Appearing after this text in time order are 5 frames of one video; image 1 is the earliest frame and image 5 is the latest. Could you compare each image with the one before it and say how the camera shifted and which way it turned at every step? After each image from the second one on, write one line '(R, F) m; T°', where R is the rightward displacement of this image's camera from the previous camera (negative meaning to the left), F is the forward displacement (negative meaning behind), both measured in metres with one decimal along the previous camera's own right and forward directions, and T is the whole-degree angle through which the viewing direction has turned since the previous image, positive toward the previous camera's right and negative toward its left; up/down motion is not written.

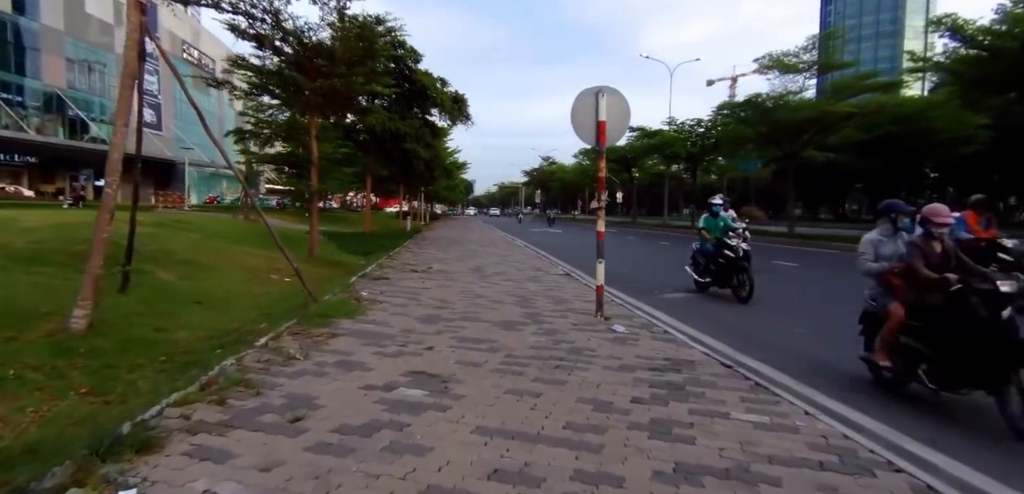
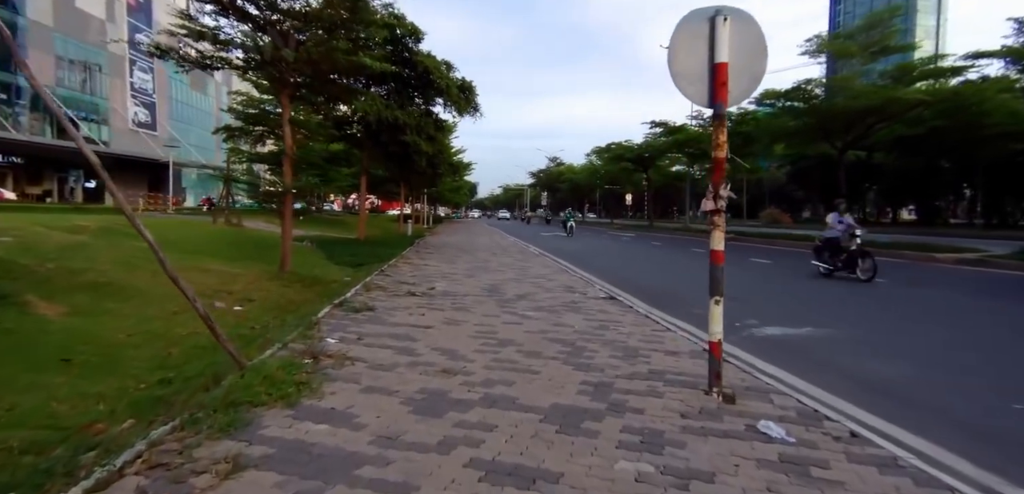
(-0.4, +3.0) m; 0°
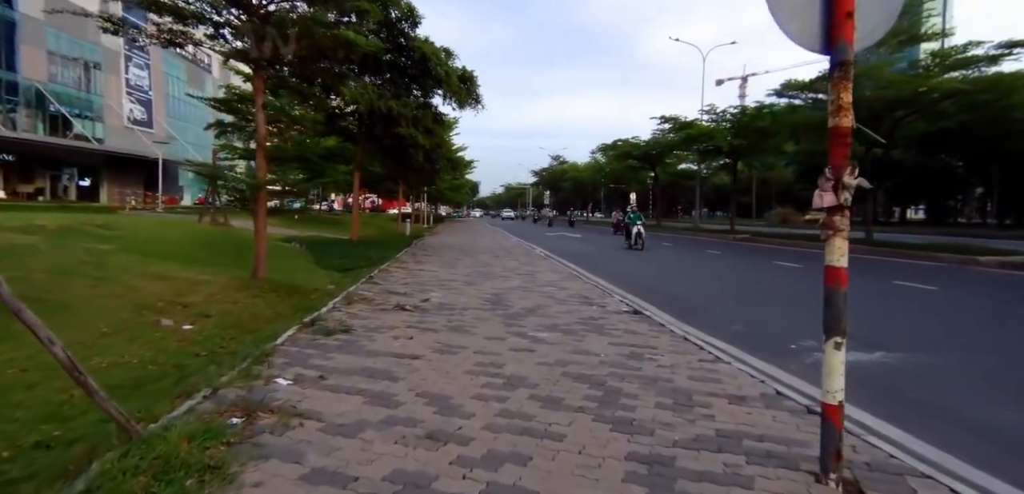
(-0.1, +1.5) m; 0°
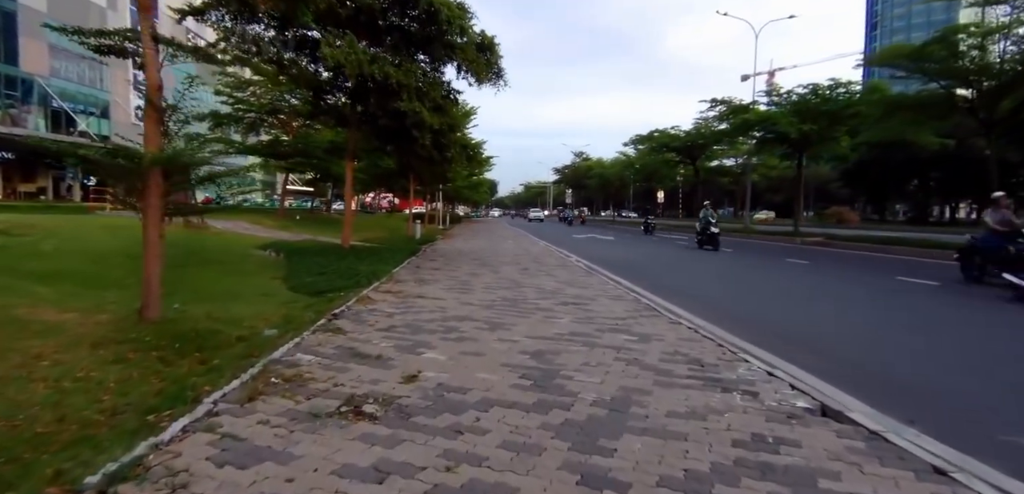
(-0.3, +4.0) m; -2°
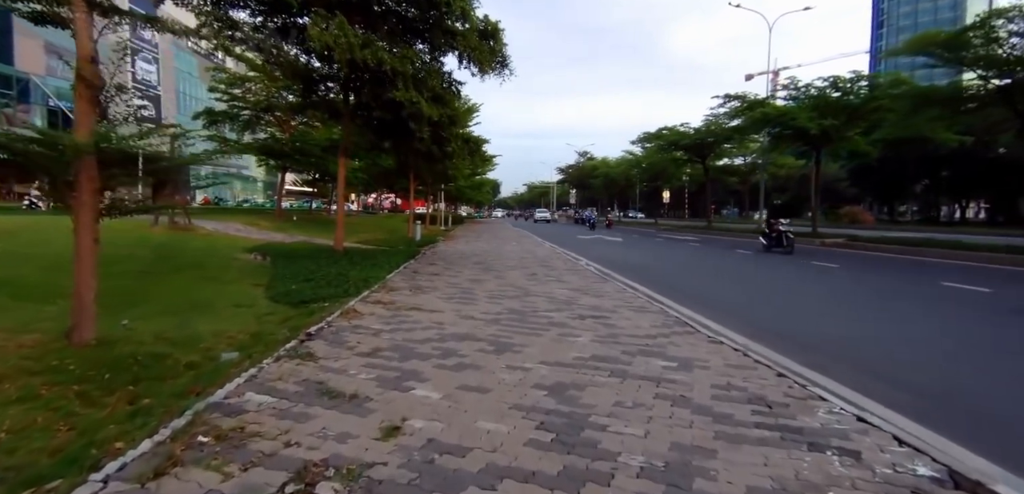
(-0.1, +1.1) m; 0°
